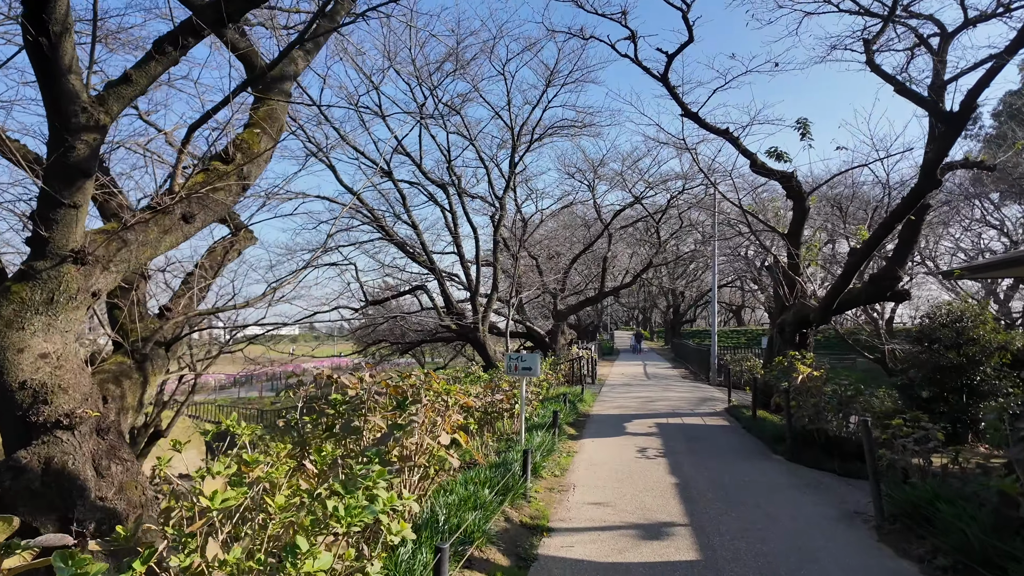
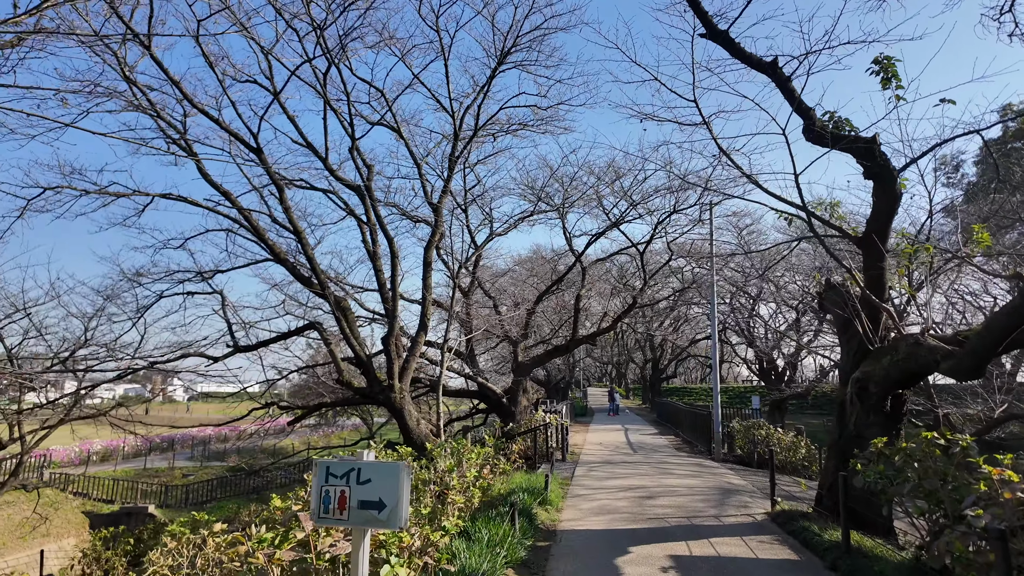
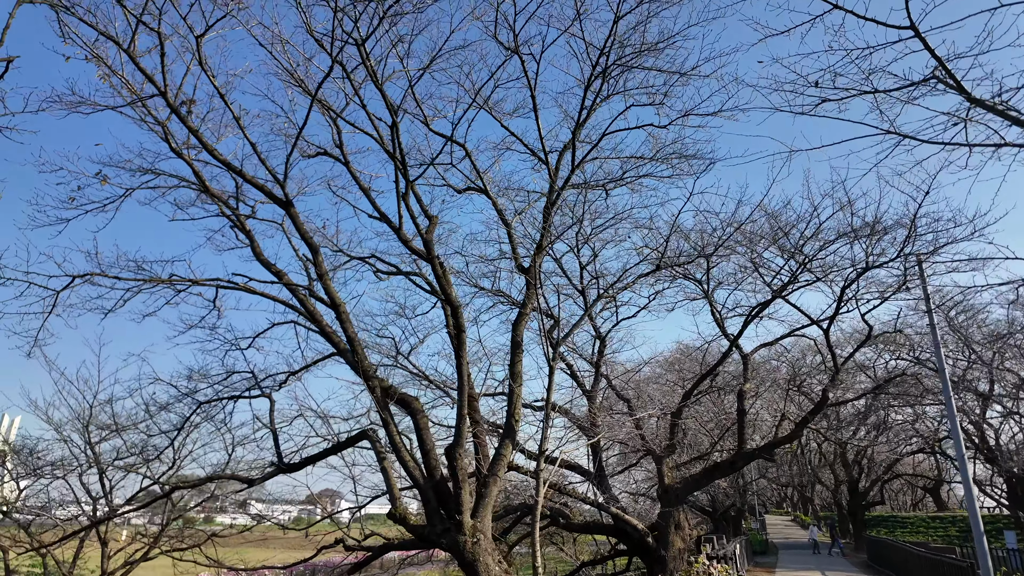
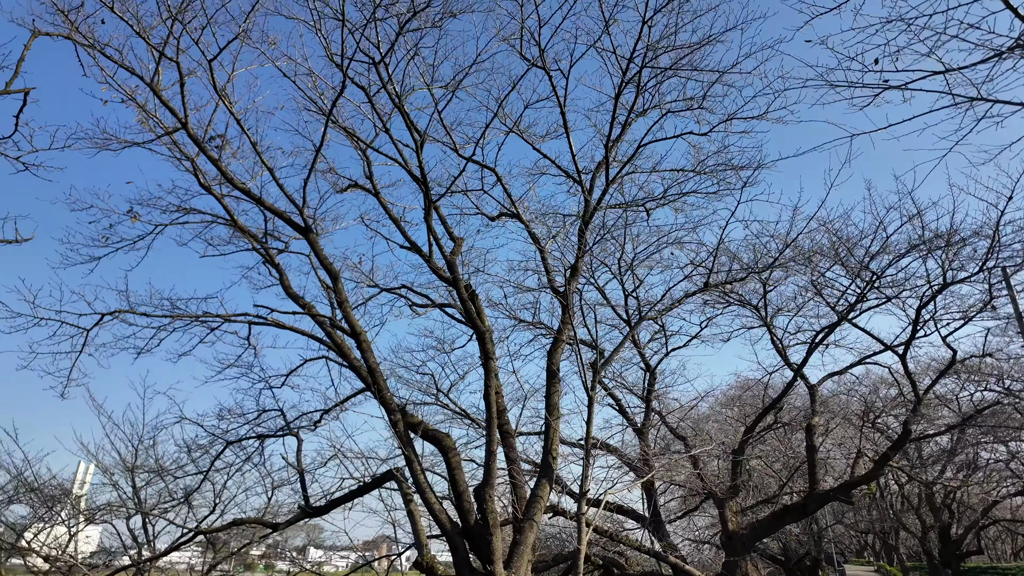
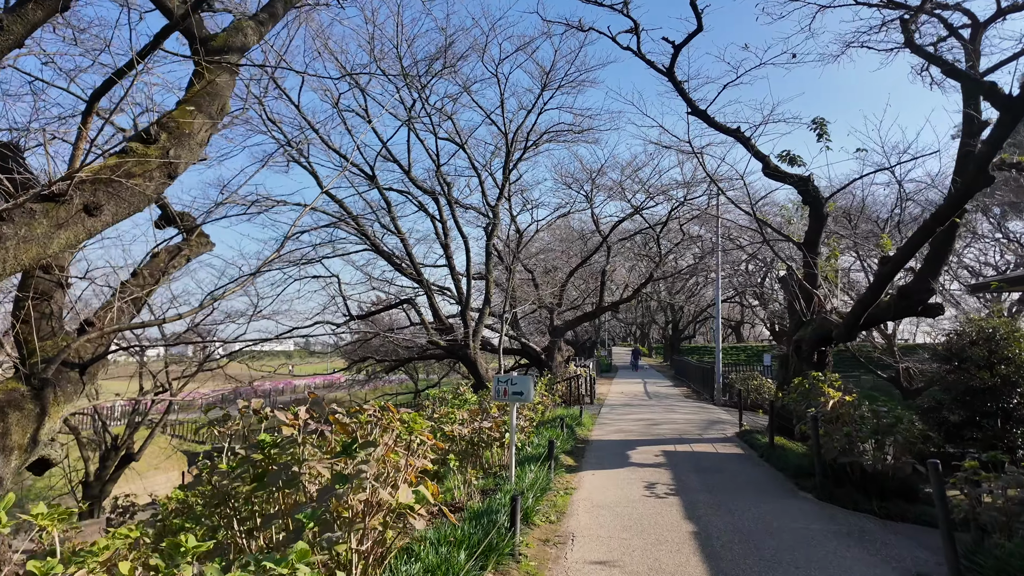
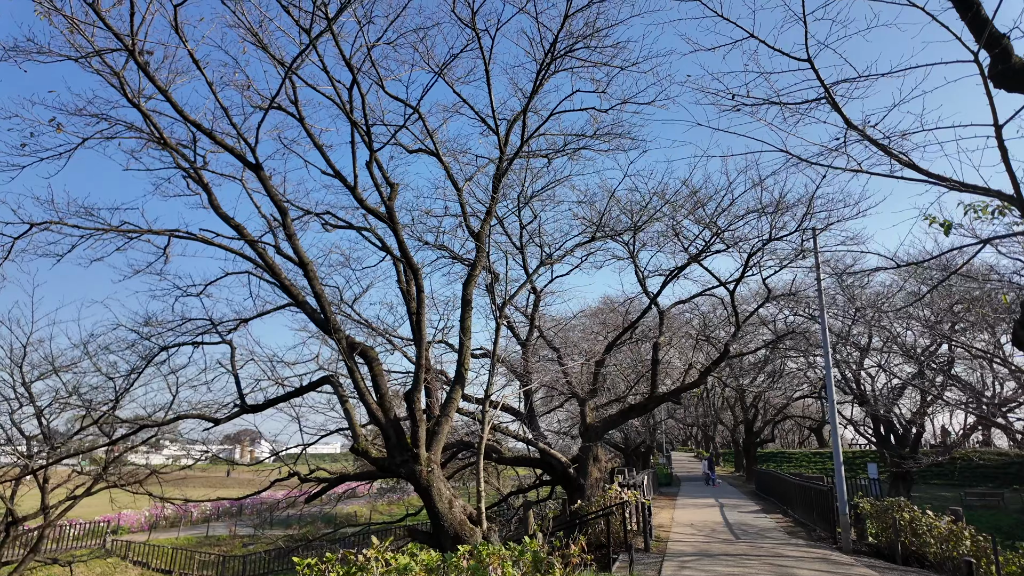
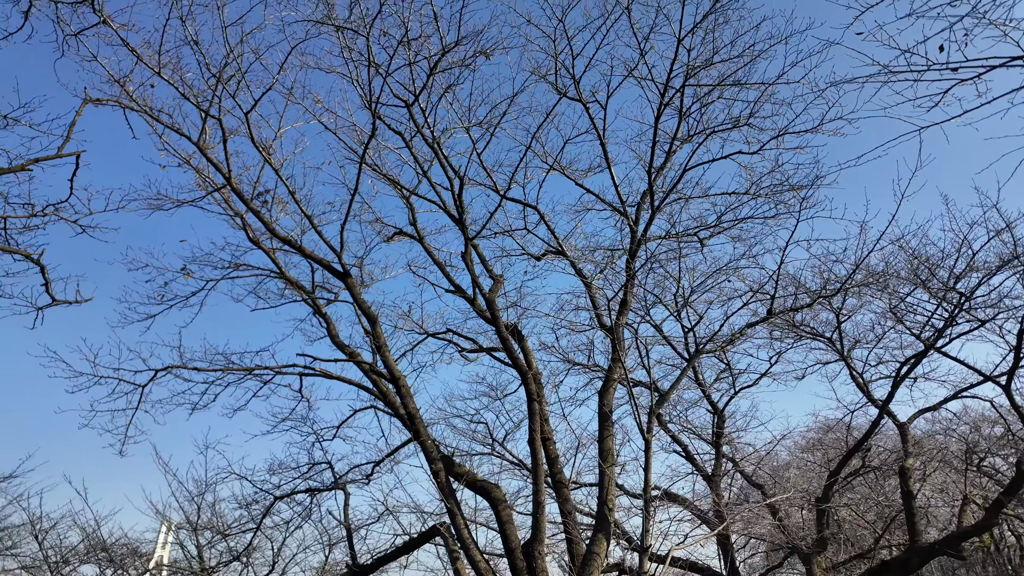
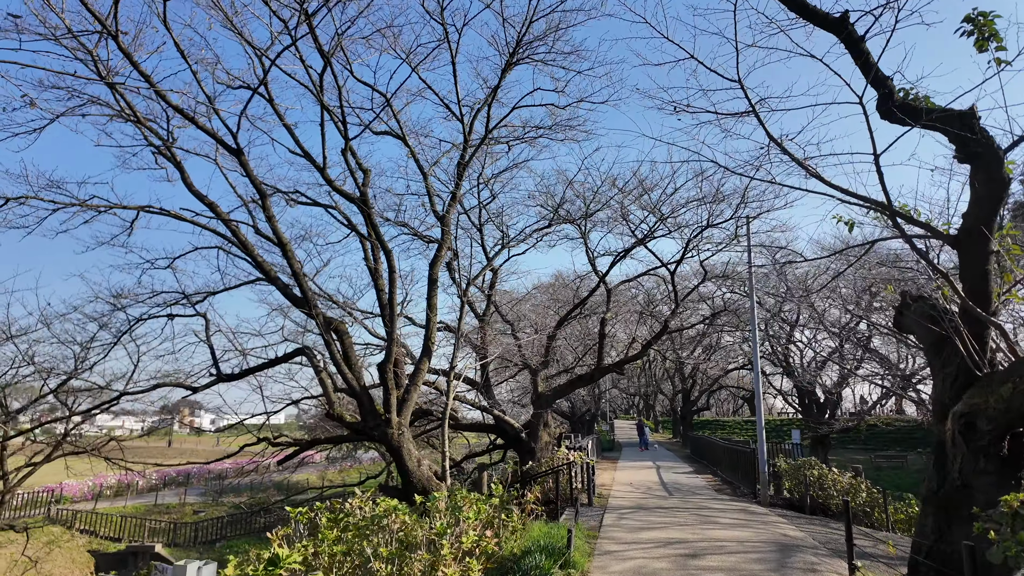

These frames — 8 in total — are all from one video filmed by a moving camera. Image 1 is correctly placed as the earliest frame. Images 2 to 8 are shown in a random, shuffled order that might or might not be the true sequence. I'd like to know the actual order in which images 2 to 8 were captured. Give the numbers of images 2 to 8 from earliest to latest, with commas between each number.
5, 2, 8, 6, 3, 4, 7
